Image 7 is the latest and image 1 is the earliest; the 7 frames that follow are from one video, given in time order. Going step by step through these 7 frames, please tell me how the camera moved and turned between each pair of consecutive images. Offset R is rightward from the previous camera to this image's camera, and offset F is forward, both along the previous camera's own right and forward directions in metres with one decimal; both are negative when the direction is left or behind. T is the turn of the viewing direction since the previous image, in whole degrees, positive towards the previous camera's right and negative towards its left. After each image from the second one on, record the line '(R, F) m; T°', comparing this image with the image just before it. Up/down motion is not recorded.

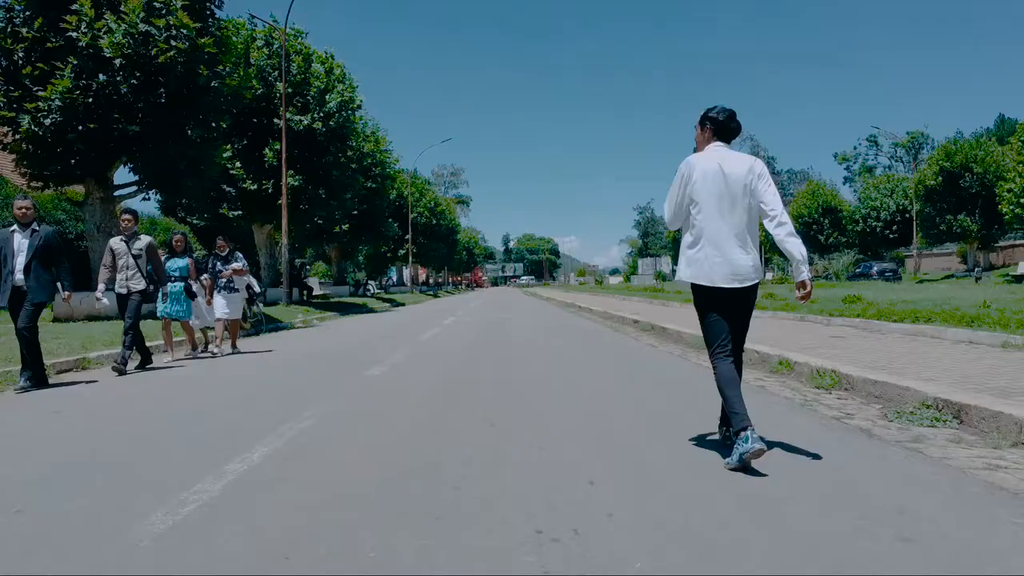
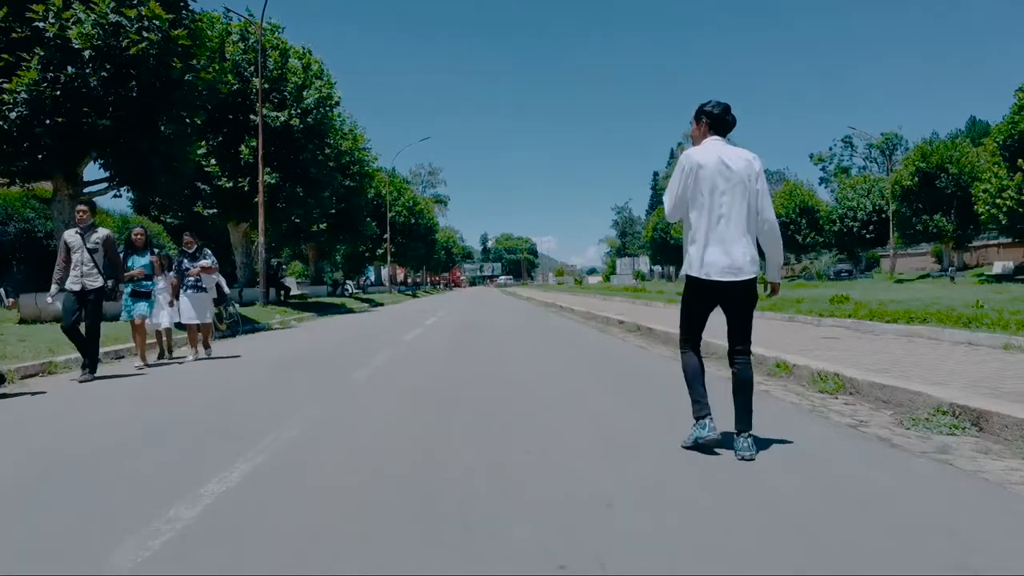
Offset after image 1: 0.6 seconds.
(-0.1, +0.3) m; +2°
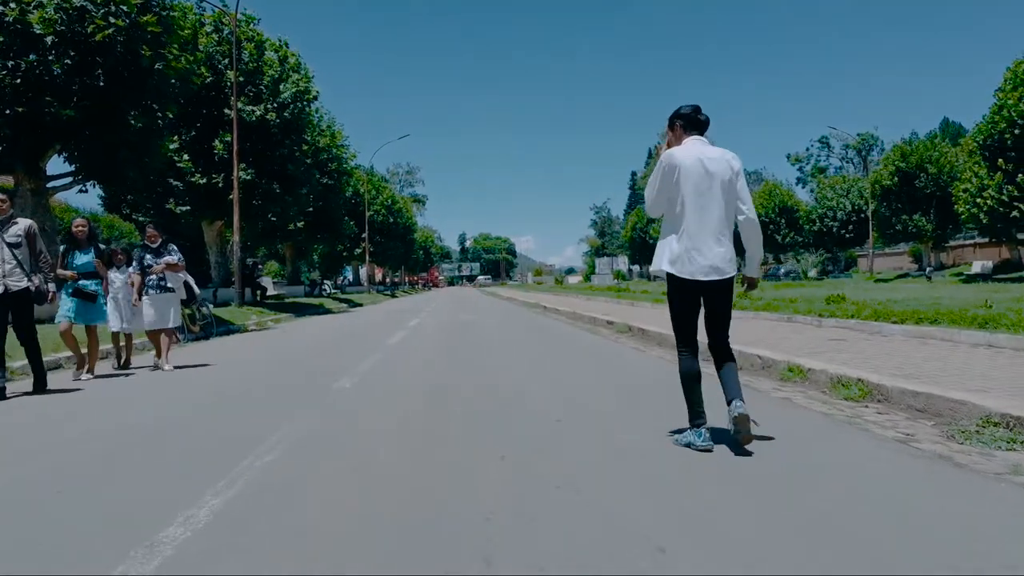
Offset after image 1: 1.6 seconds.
(-0.2, +0.5) m; +2°
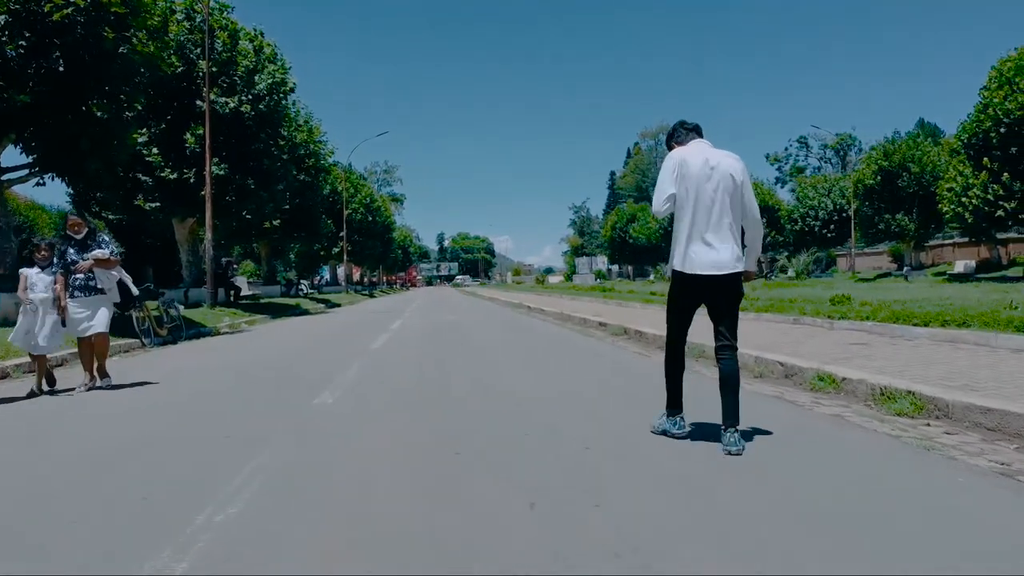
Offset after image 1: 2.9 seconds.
(-0.2, +0.7) m; +2°
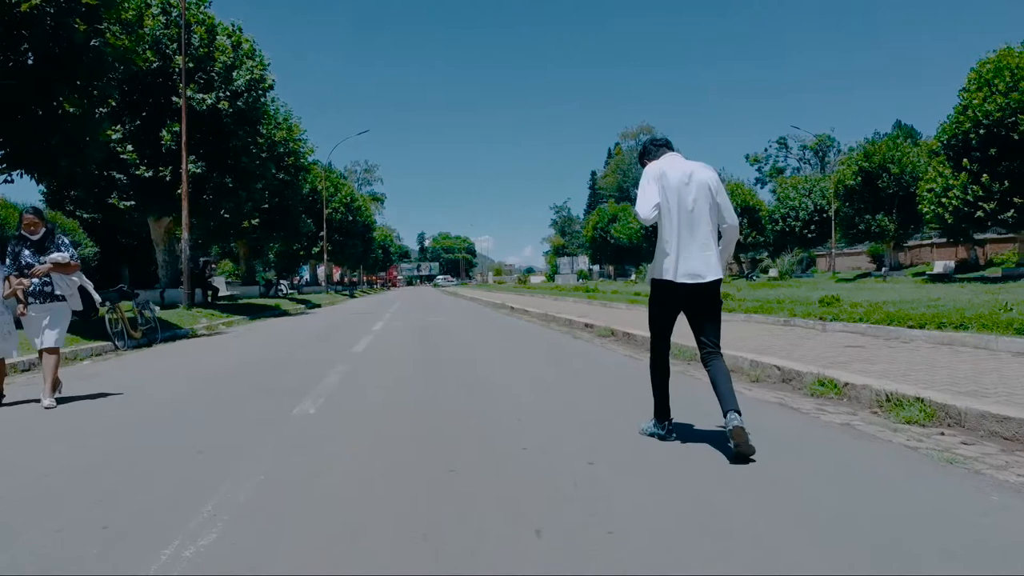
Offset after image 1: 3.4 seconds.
(-0.1, +0.3) m; +1°
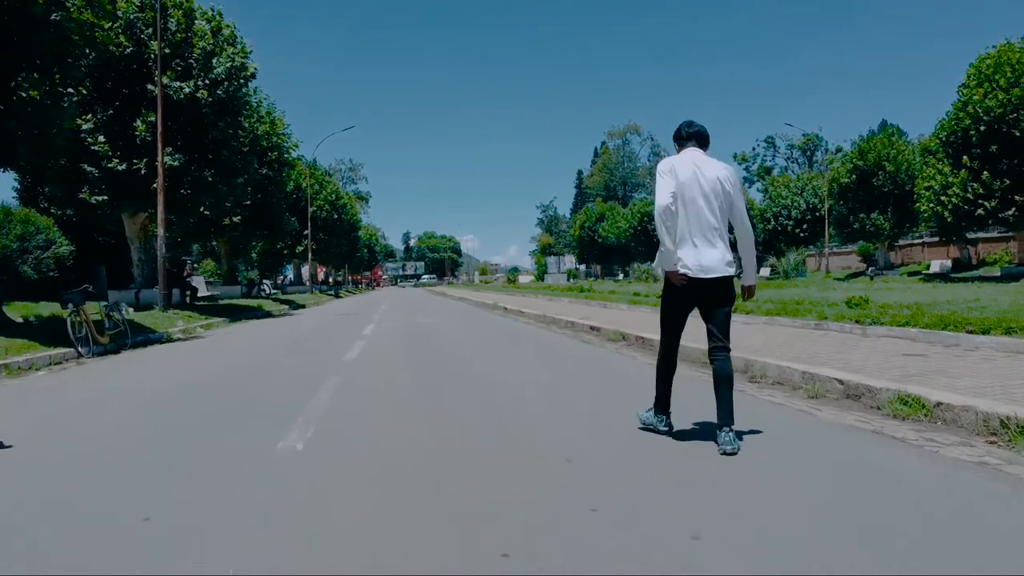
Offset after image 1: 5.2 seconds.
(-0.3, +1.0) m; +1°
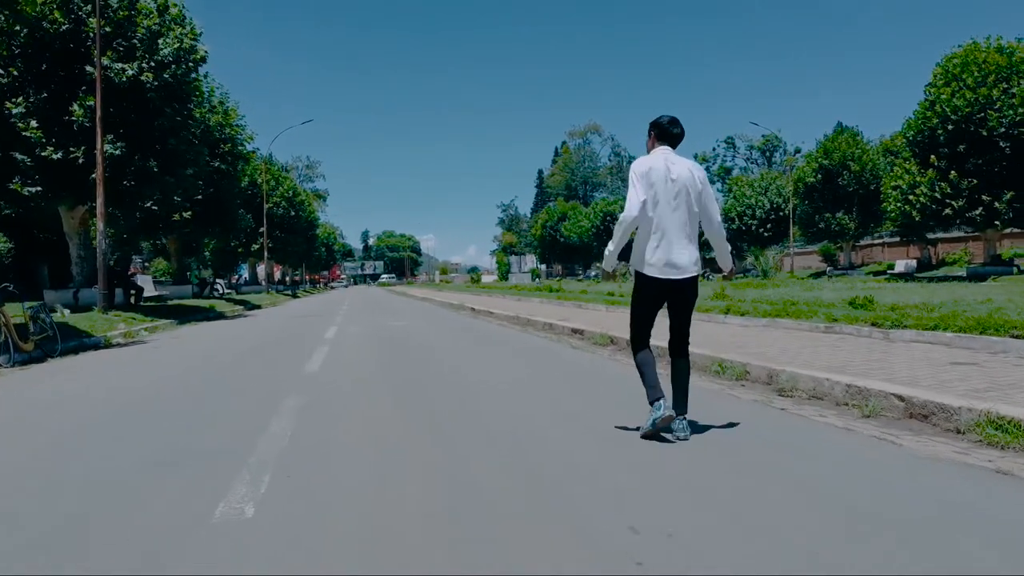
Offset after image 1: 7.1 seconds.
(-0.3, +1.1) m; +3°
